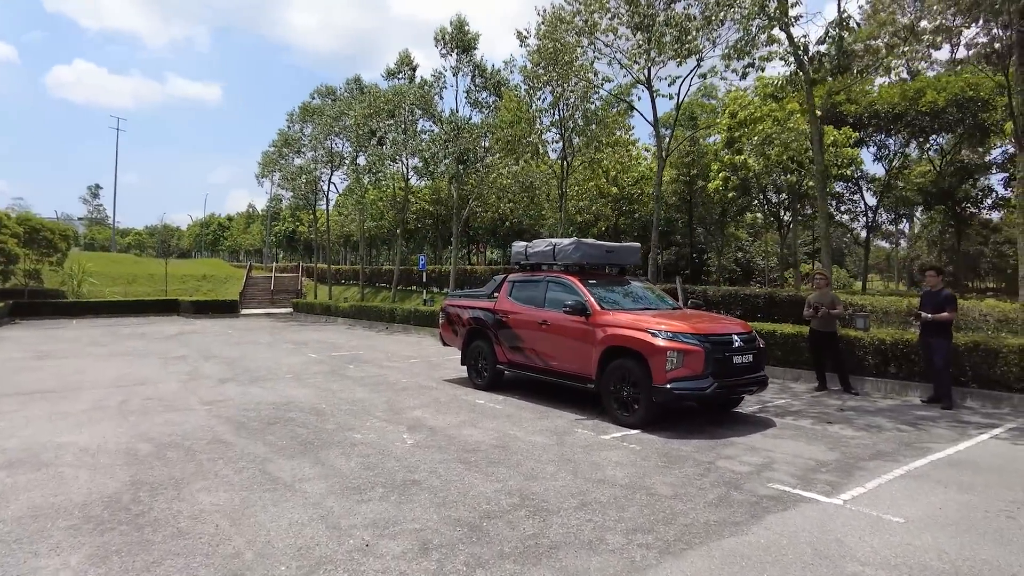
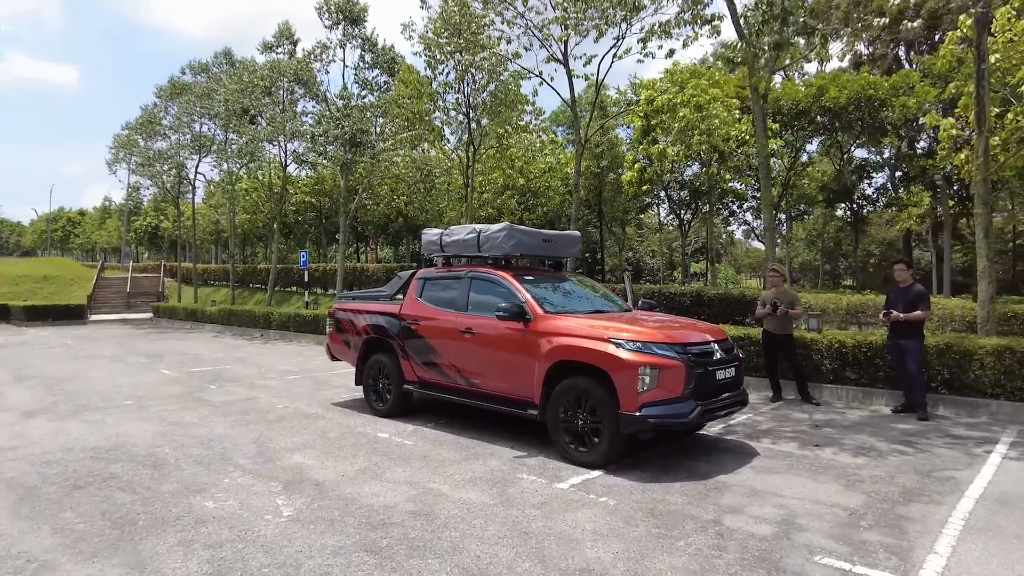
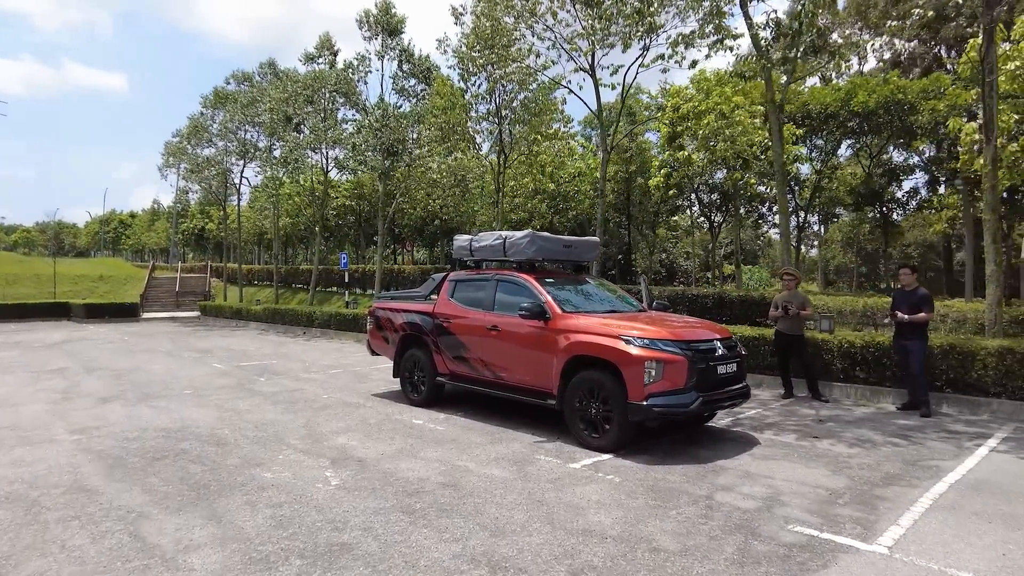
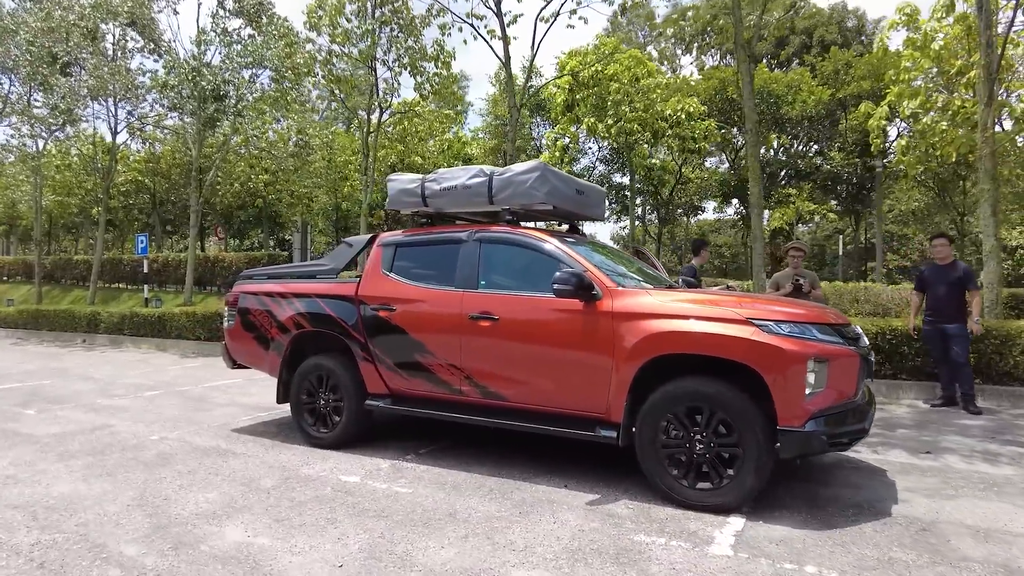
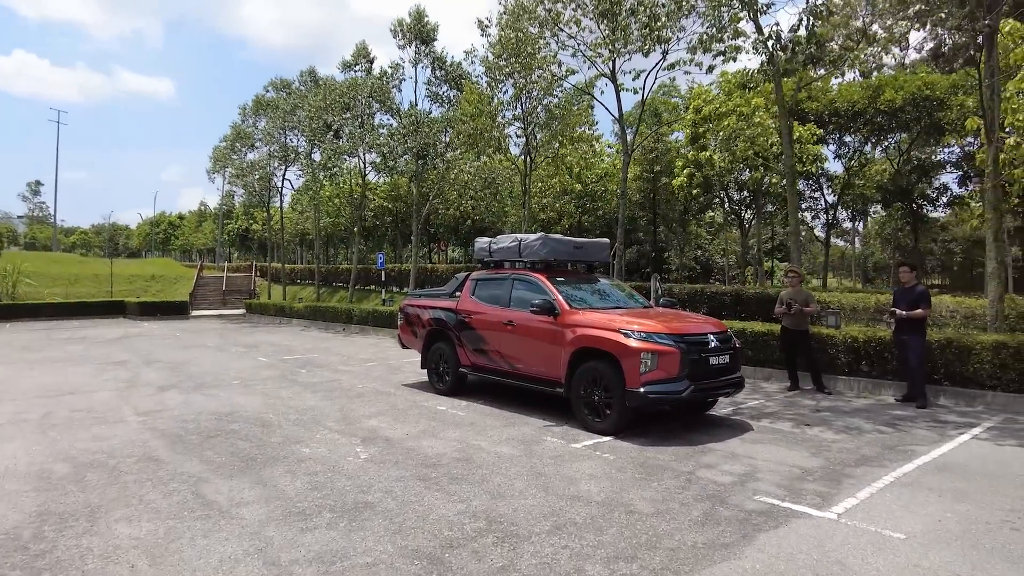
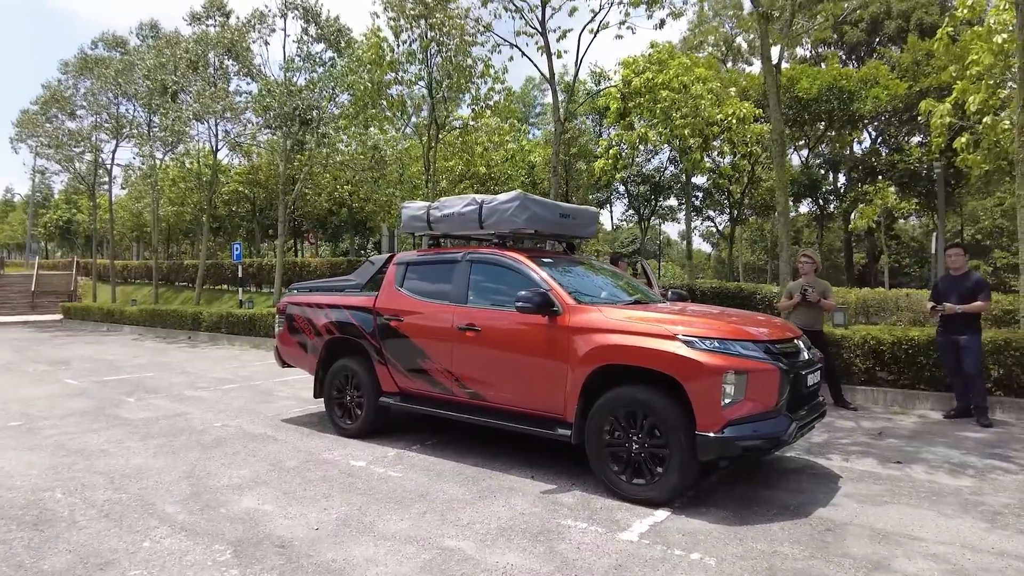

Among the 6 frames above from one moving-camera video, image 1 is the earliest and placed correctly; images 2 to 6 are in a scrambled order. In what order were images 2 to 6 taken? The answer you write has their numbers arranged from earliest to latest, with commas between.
5, 3, 2, 6, 4
